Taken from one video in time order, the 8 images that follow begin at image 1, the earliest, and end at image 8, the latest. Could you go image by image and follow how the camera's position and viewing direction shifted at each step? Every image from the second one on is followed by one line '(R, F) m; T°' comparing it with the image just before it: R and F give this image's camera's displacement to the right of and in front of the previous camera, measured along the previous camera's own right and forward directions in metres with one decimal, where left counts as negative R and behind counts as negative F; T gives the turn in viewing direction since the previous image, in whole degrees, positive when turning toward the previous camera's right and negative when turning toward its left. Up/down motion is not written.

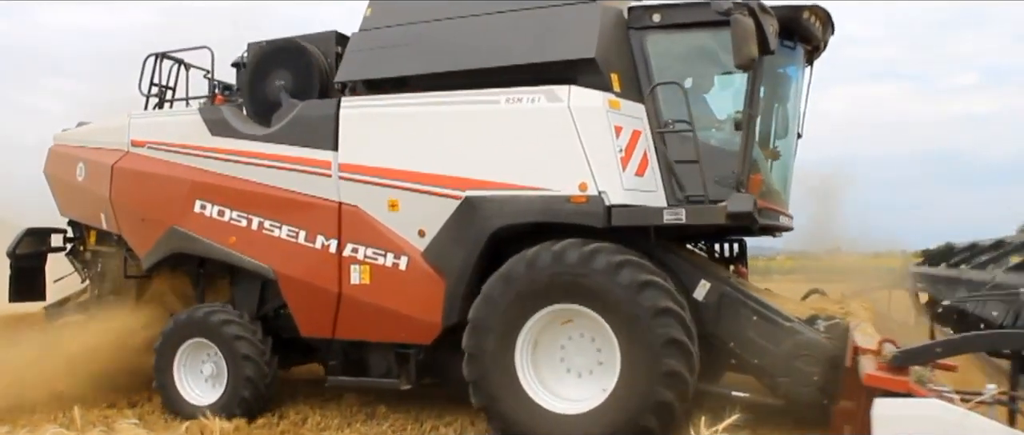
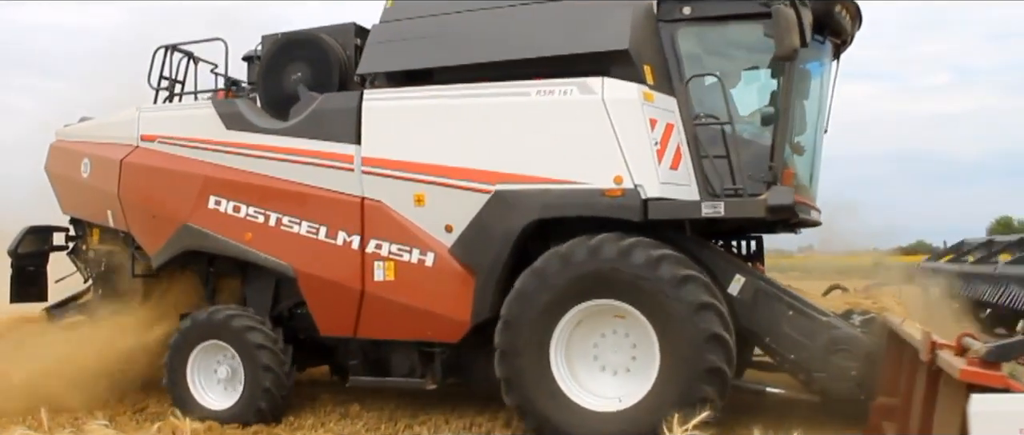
(-0.3, +0.1) m; +2°
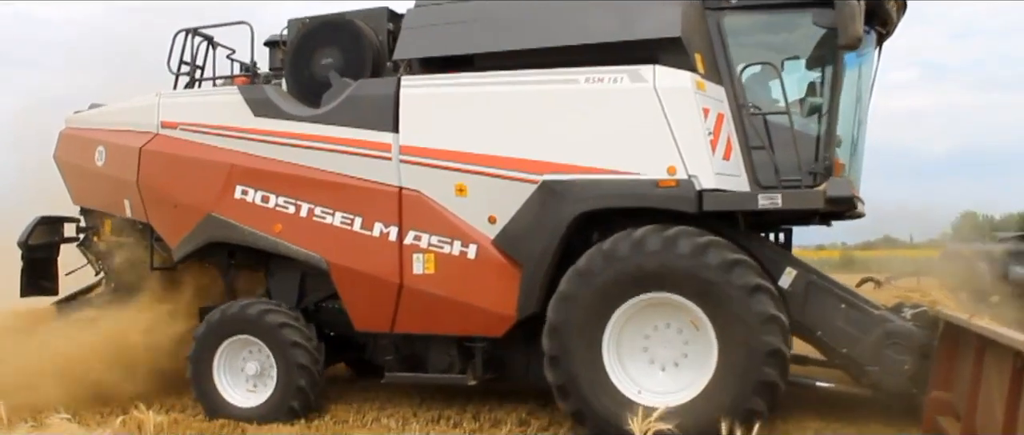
(-0.4, +0.1) m; +2°
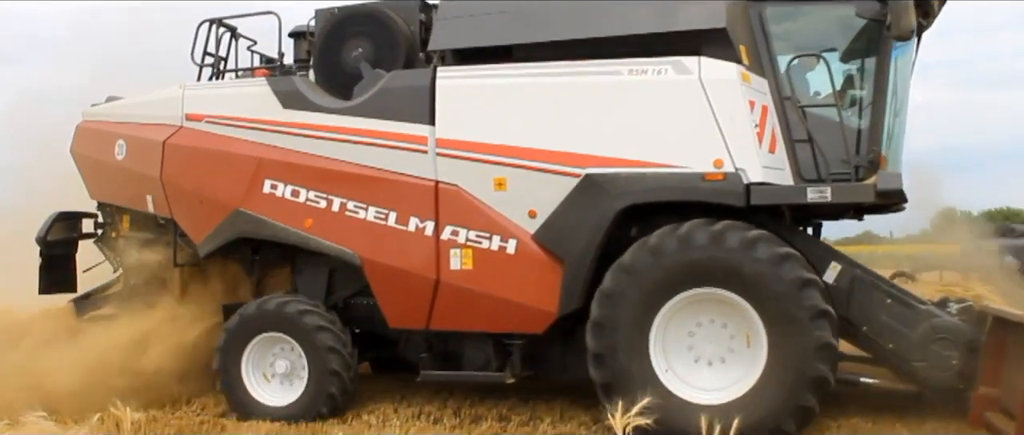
(-0.3, +0.1) m; +1°
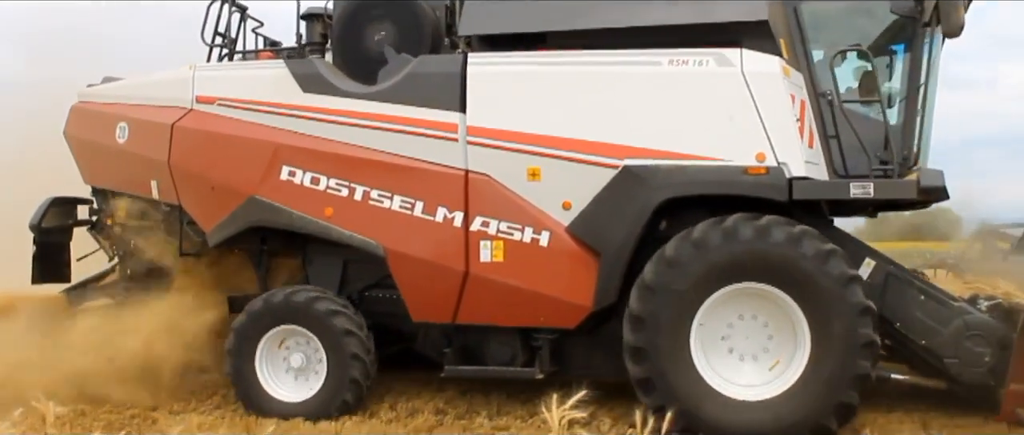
(-0.5, +0.1) m; +4°
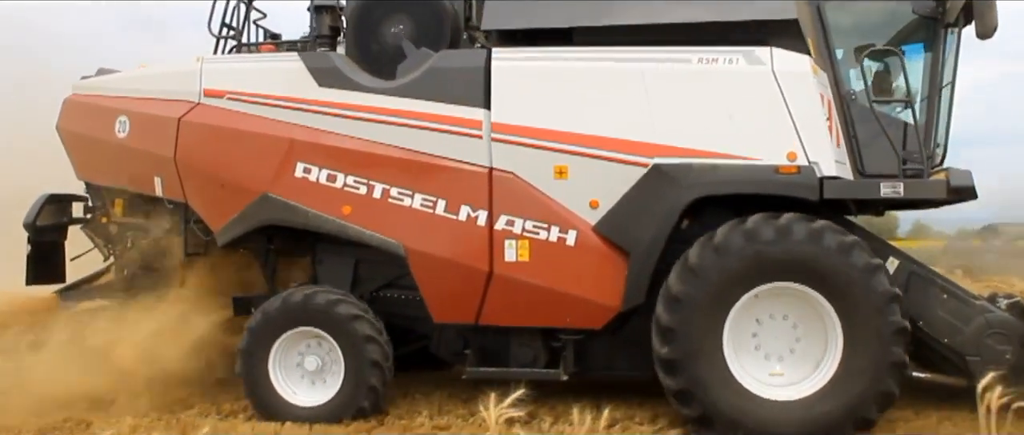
(-0.4, +0.1) m; +3°
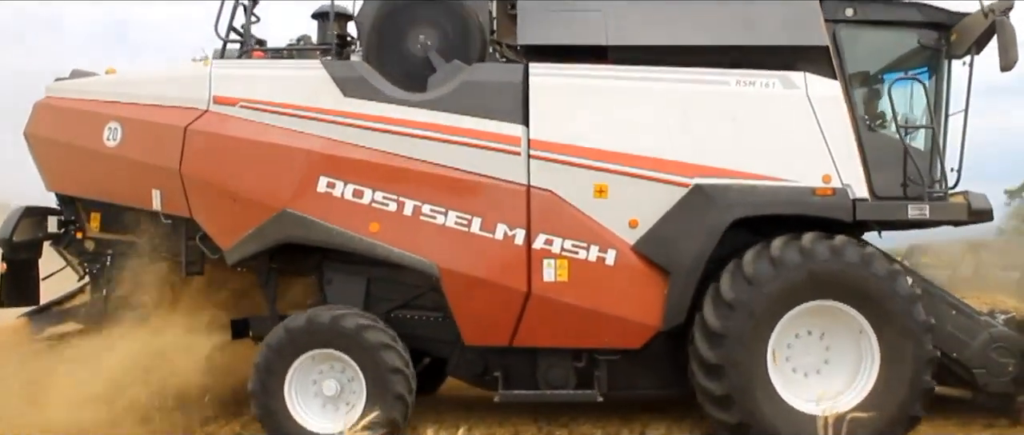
(-0.9, +0.2) m; +9°
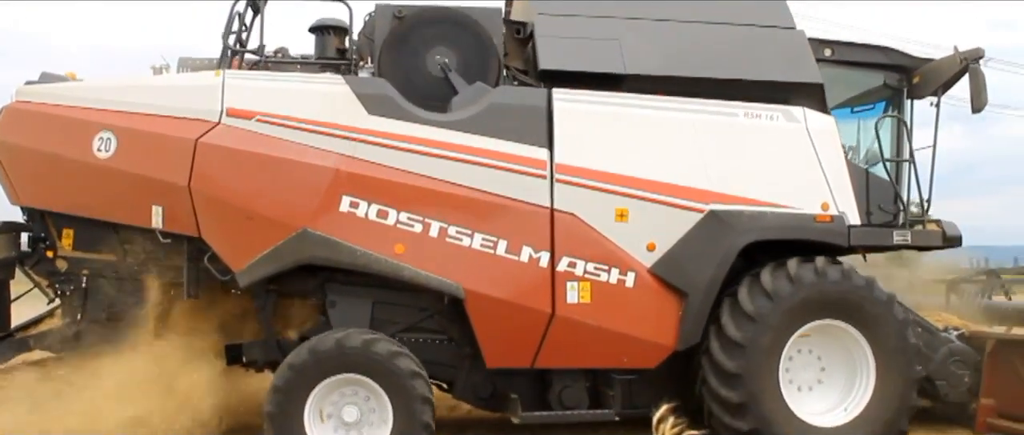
(-1.0, +0.1) m; +11°
